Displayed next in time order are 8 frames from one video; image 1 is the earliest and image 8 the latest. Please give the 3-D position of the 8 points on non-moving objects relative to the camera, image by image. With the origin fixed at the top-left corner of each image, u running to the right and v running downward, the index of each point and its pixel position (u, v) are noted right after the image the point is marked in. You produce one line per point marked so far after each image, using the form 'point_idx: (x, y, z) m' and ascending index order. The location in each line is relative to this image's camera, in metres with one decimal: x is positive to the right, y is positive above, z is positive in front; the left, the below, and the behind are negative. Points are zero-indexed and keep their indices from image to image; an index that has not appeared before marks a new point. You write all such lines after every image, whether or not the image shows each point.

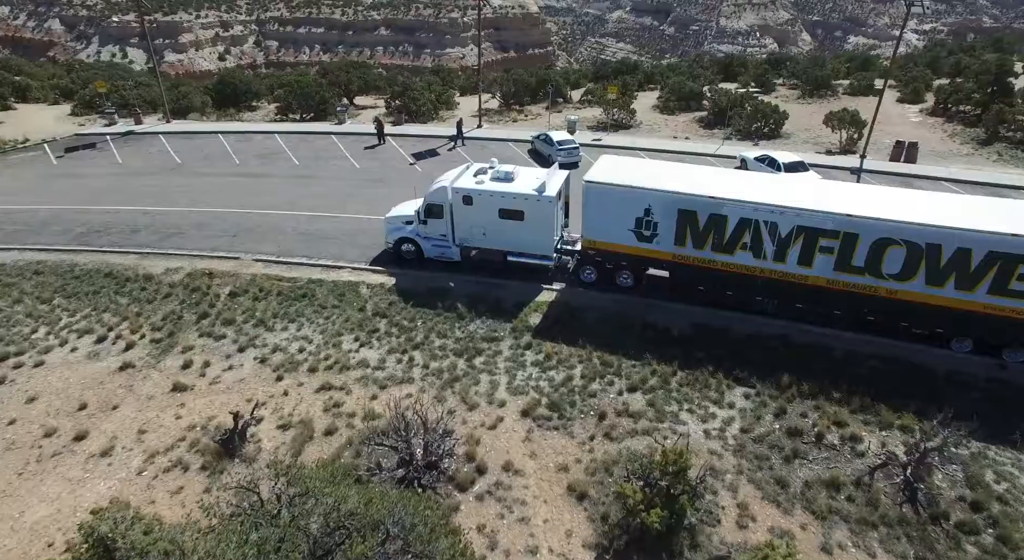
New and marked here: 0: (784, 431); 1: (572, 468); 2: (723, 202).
0: (+5.2, -2.9, +11.4) m
1: (+1.1, -3.4, +10.9) m
2: (+4.8, +1.8, +13.4) m
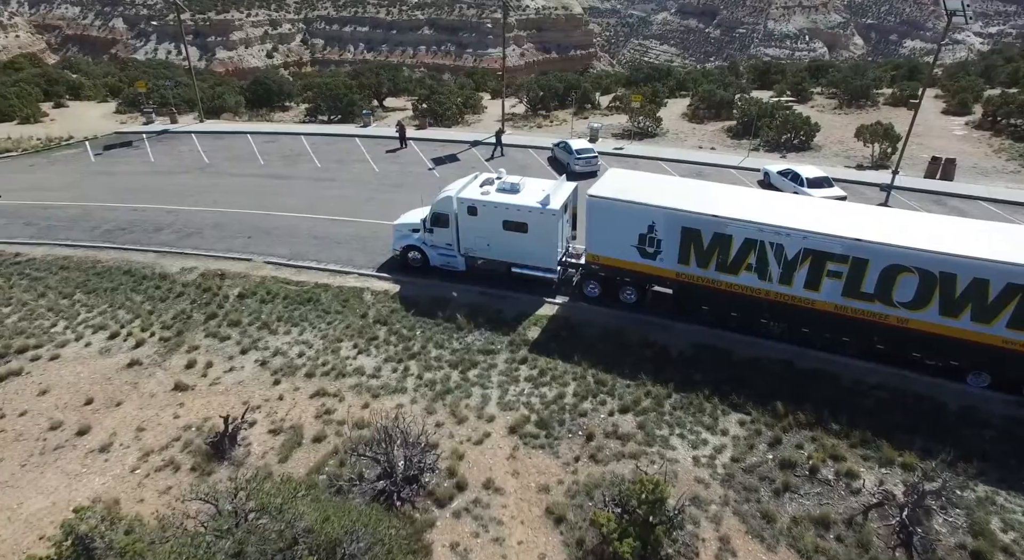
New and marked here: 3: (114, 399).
0: (+4.9, -3.4, +11.0) m
1: (+0.7, -3.7, +10.7) m
2: (+4.7, +1.3, +13.1) m
3: (-8.7, -2.6, +13.0) m
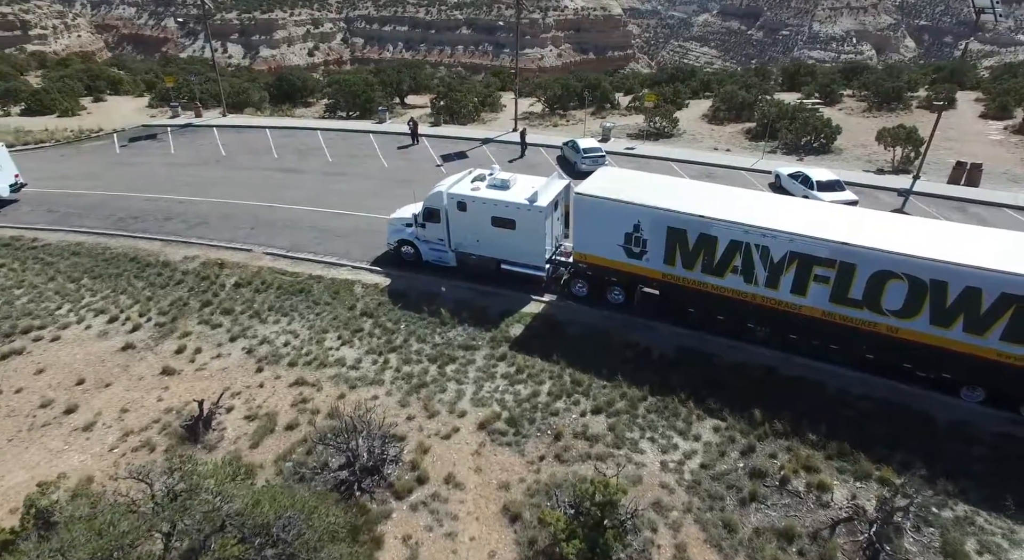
0: (+4.2, -3.4, +10.7) m
1: (0.0, -3.7, +10.6) m
2: (+4.3, +1.2, +12.7) m
3: (-9.2, -2.3, +13.5) m
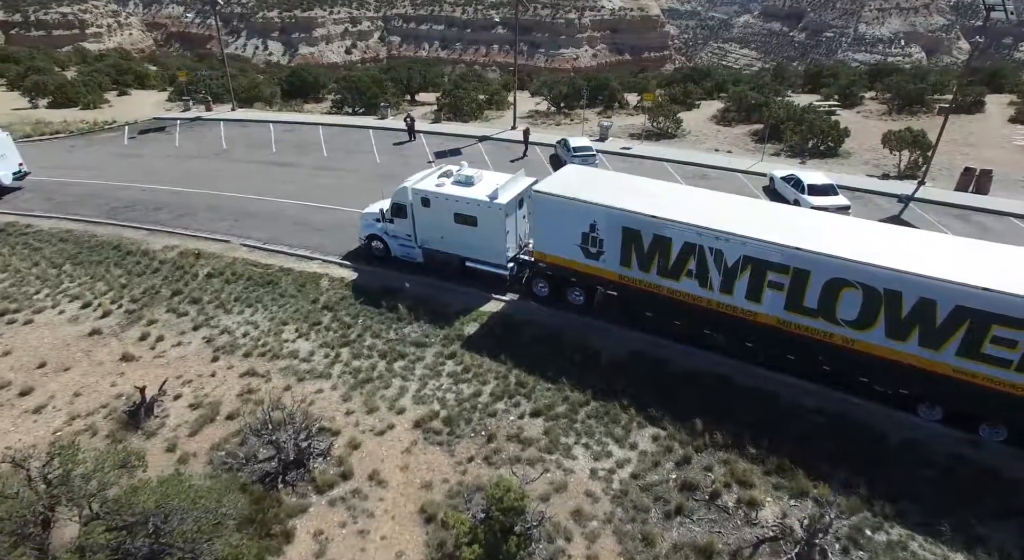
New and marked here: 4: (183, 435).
0: (+2.8, -3.5, +10.3) m
1: (-1.3, -3.6, +10.5) m
2: (+3.2, +1.2, +12.3) m
3: (-10.3, -1.9, +13.8) m
4: (-6.5, -3.0, +11.7) m
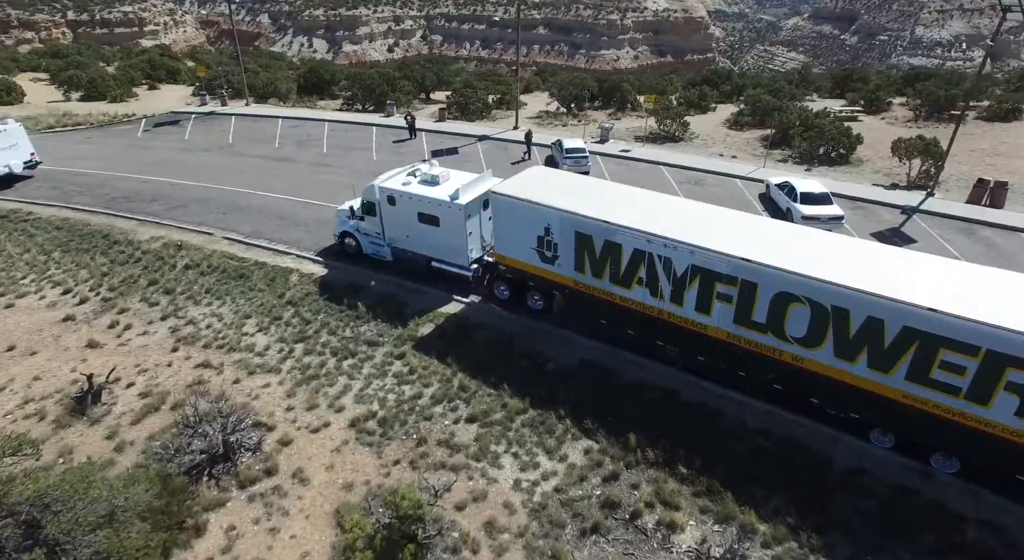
0: (+1.4, -3.6, +9.9) m
1: (-2.7, -3.6, +10.3) m
2: (+2.1, +1.0, +11.9) m
3: (-11.4, -1.6, +14.2) m
4: (-7.7, -2.8, +11.9) m
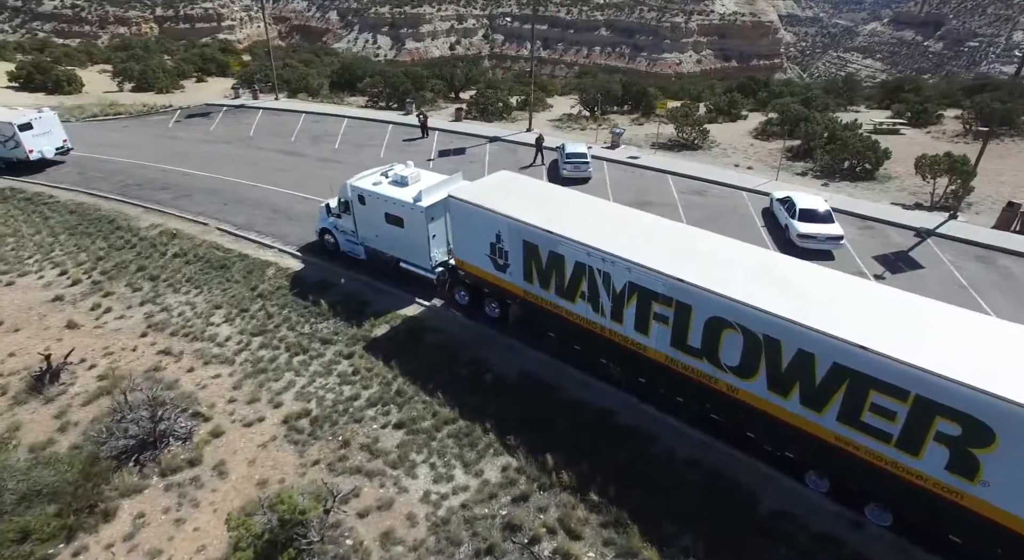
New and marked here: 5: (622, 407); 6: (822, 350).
0: (-0.1, -3.8, +9.5) m
1: (-4.2, -3.6, +10.4) m
2: (+0.9, +0.8, +11.5) m
3: (-12.4, -1.1, +15.0) m
4: (-9.0, -2.5, +12.4) m
5: (+2.1, -2.5, +11.5) m
6: (+4.5, -1.0, +8.6) m
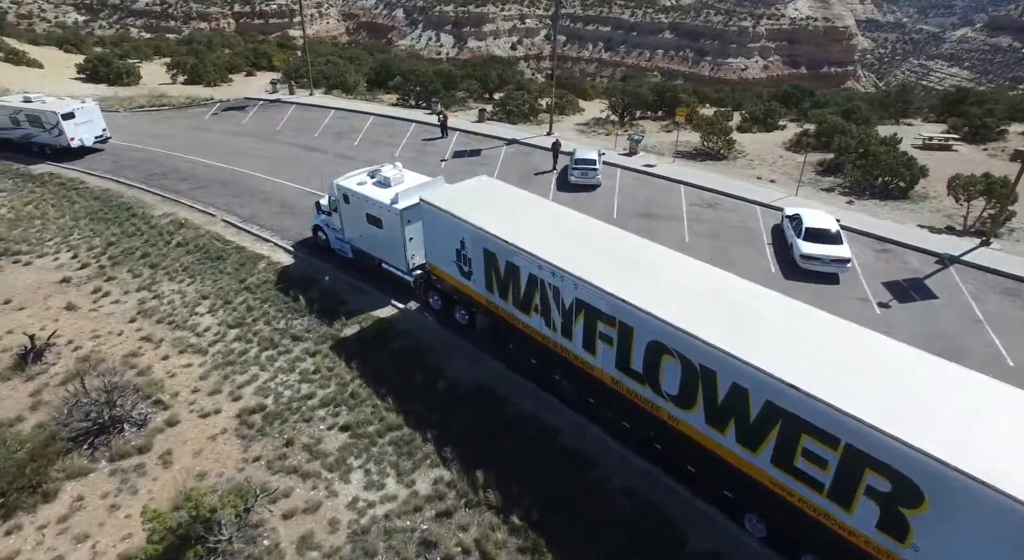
0: (-1.4, -4.0, +9.3) m
1: (-5.4, -3.5, +10.5) m
2: (+0.1, +0.6, +11.1) m
3: (-13.0, -0.6, +15.9) m
4: (-9.9, -2.2, +12.9) m
5: (+1.1, -2.7, +11.1) m
6: (+3.2, -1.4, +8.0) m
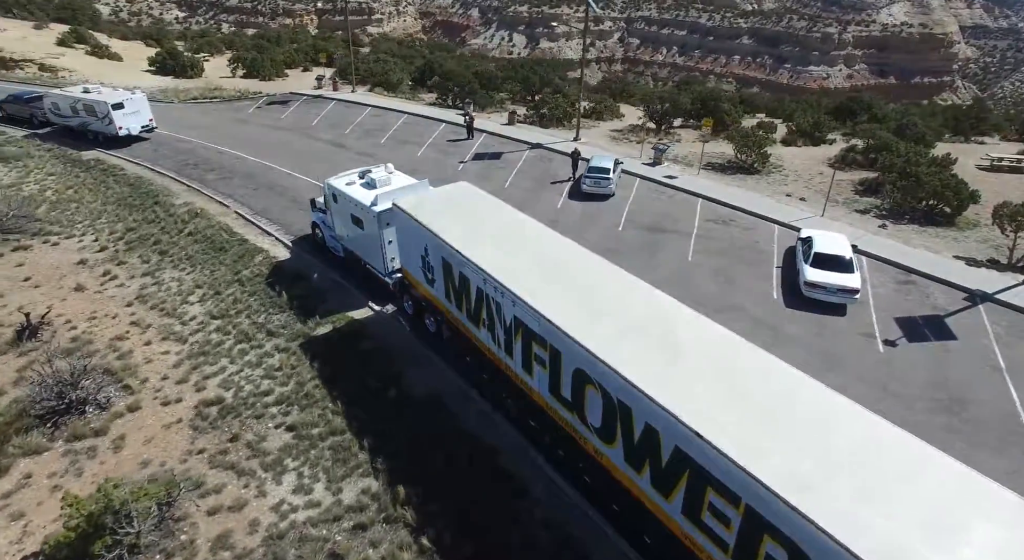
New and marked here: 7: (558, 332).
0: (-2.7, -4.1, +9.1) m
1: (-6.5, -3.4, +10.7) m
2: (-0.8, +0.3, +10.8) m
3: (-13.3, -0.1, +16.9) m
4: (-10.7, -1.8, +13.6) m
5: (0.0, -3.0, +10.6) m
6: (+1.9, -1.8, +7.3) m
7: (+0.7, -0.8, +8.8) m
